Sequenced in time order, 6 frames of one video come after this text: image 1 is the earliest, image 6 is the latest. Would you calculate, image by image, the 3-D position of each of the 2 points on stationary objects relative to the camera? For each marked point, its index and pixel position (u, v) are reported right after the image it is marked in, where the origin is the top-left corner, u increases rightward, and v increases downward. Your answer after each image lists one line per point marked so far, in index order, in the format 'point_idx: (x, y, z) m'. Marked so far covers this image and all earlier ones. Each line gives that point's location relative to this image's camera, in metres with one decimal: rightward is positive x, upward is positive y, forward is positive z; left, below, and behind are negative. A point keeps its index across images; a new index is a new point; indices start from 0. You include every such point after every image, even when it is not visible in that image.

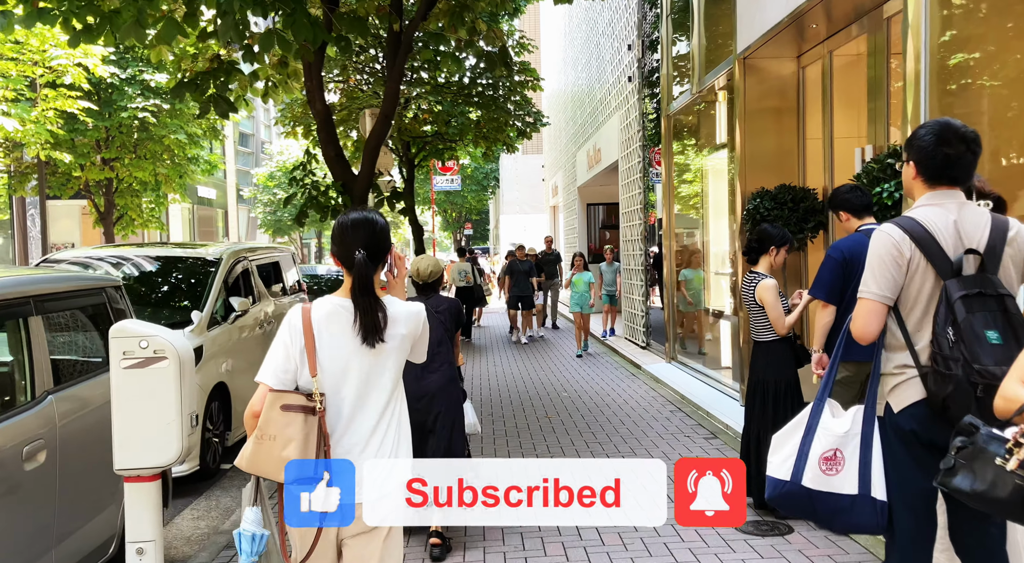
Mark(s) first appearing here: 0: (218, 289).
0: (-2.7, 0.0, +7.5) m
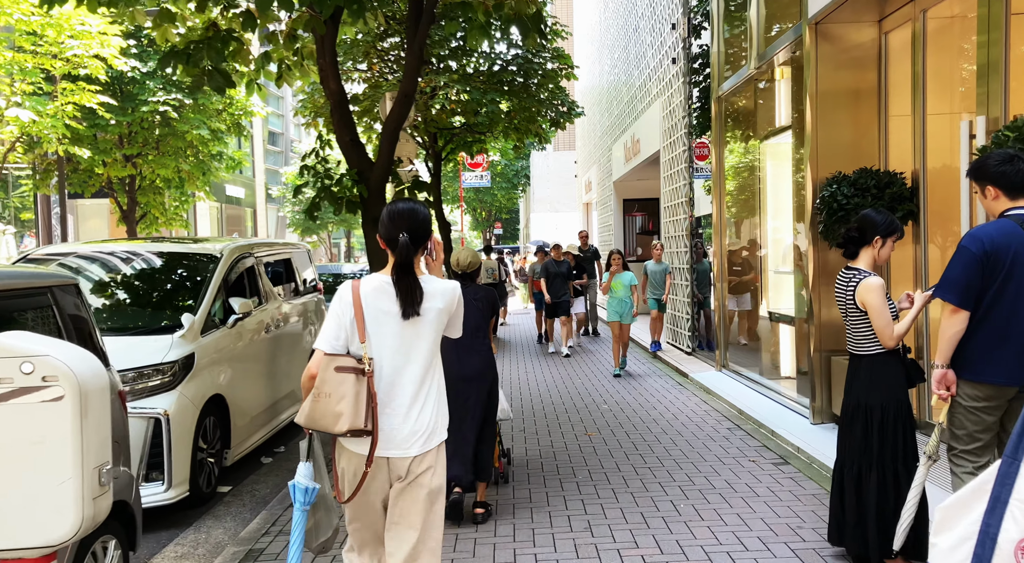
0: (-2.4, 0.0, +6.7) m
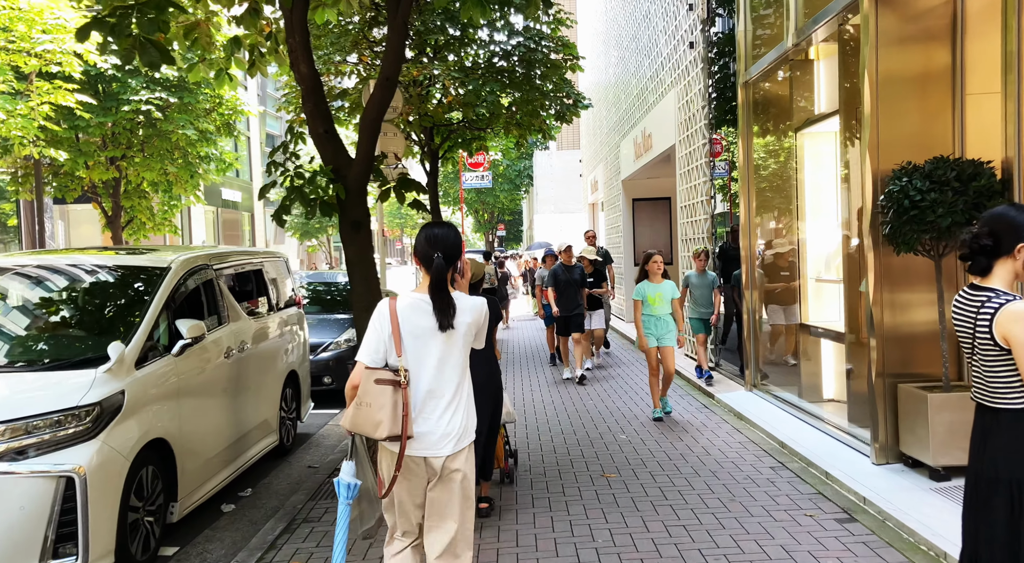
0: (-2.4, -0.2, +5.6) m
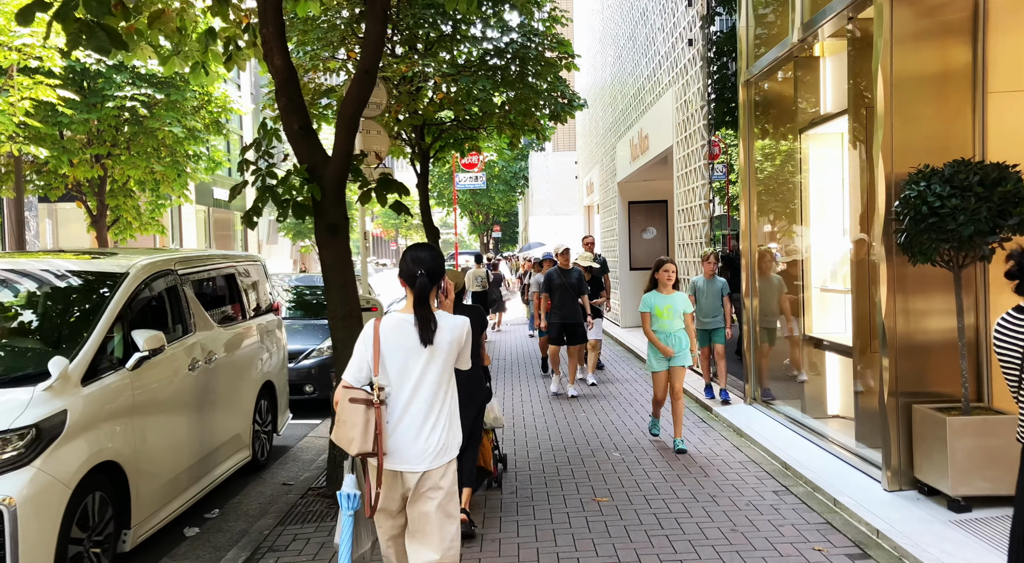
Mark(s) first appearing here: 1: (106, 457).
0: (-2.5, -0.2, +5.2) m
1: (-2.2, -1.0, +4.5) m
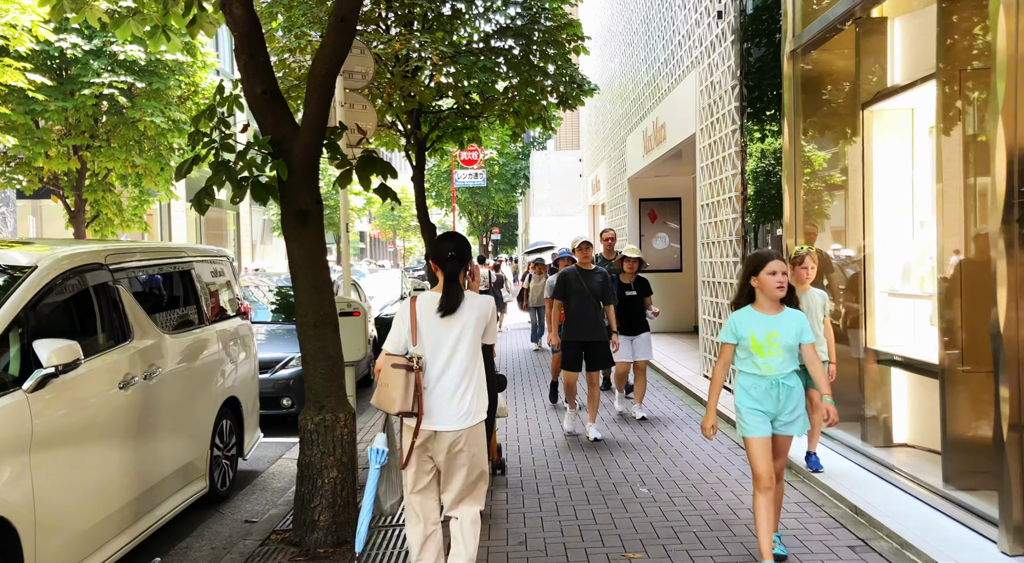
0: (-2.4, -0.2, +4.0) m
1: (-2.2, -1.0, +3.4) m
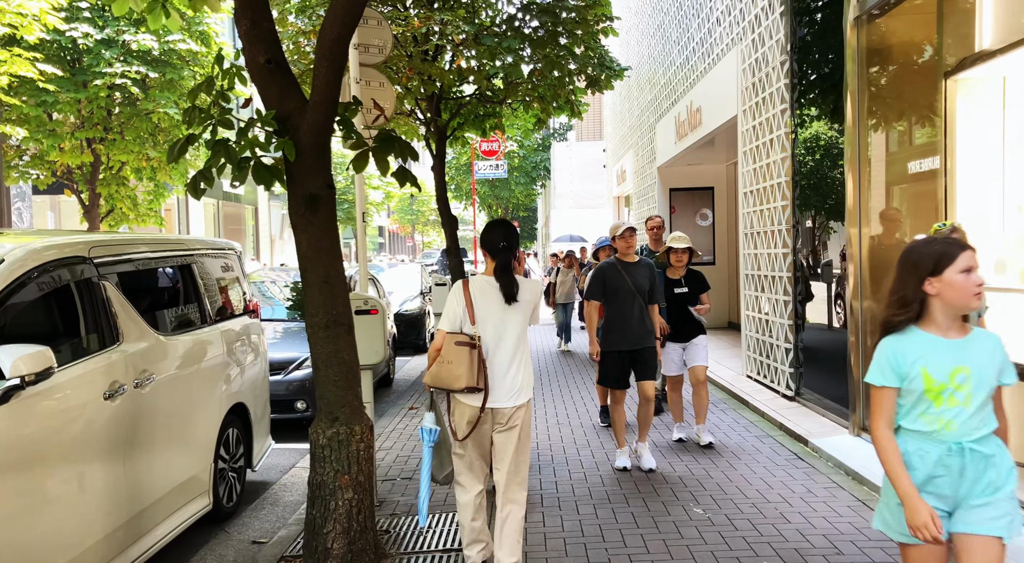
0: (-2.2, -0.2, +3.5) m
1: (-2.0, -0.9, +2.8) m
